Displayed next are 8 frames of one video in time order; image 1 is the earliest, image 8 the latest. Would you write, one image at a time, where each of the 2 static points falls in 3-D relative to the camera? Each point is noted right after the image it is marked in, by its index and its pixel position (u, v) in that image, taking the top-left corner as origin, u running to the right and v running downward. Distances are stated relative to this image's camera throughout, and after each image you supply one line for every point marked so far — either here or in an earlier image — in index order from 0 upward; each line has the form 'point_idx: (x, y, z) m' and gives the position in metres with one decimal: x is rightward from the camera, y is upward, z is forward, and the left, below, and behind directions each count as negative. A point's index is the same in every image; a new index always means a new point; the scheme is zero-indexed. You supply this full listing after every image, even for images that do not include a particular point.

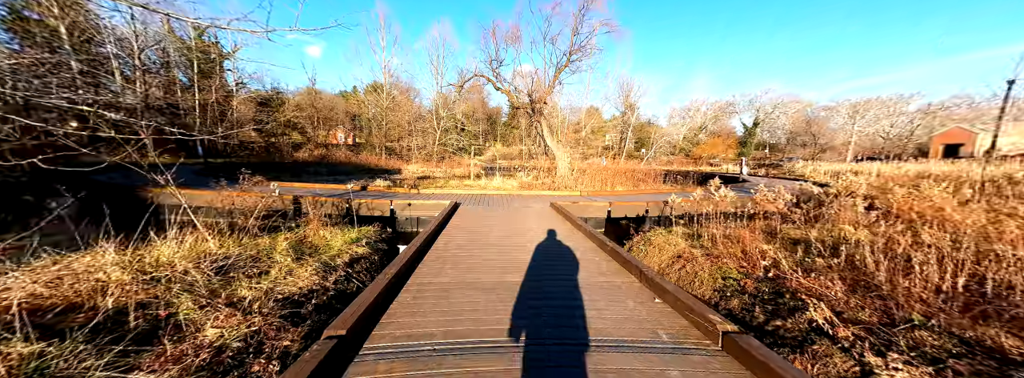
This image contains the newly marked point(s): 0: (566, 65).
0: (+2.5, +5.9, +12.7) m
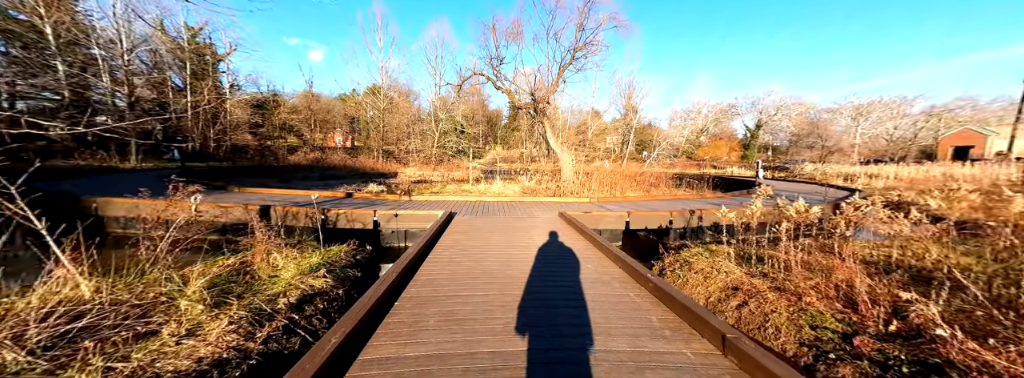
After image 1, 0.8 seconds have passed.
0: (+2.6, +5.7, +12.0) m
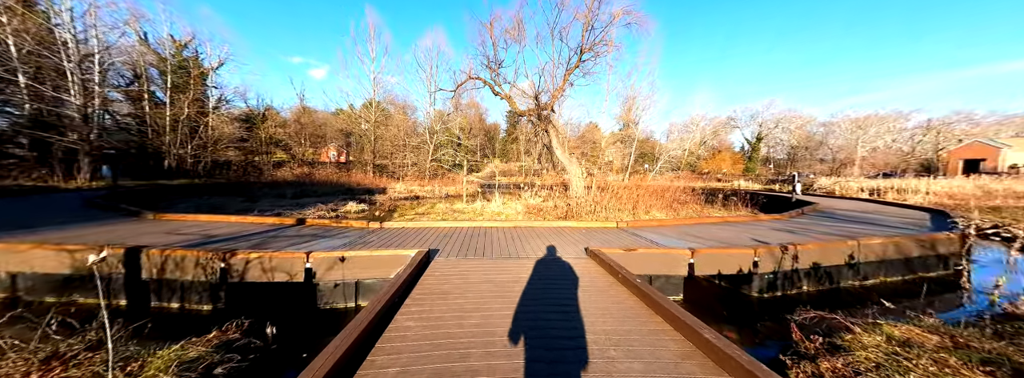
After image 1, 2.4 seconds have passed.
0: (+2.6, +5.0, +10.6) m
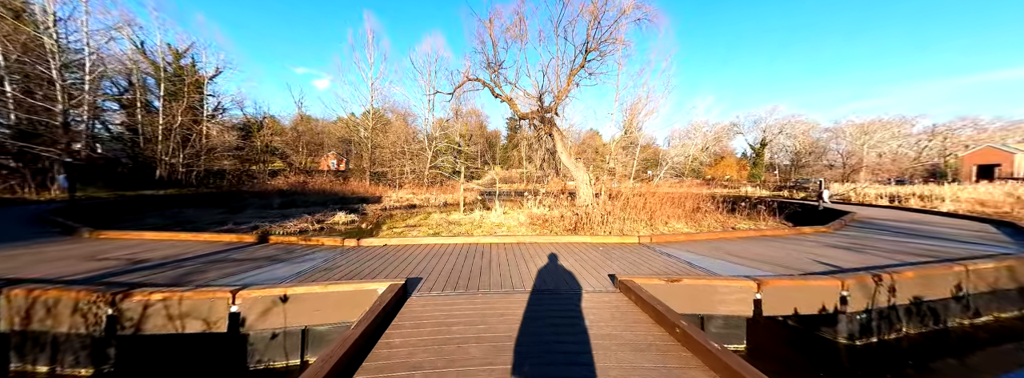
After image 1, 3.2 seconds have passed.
0: (+2.6, +4.7, +9.9) m
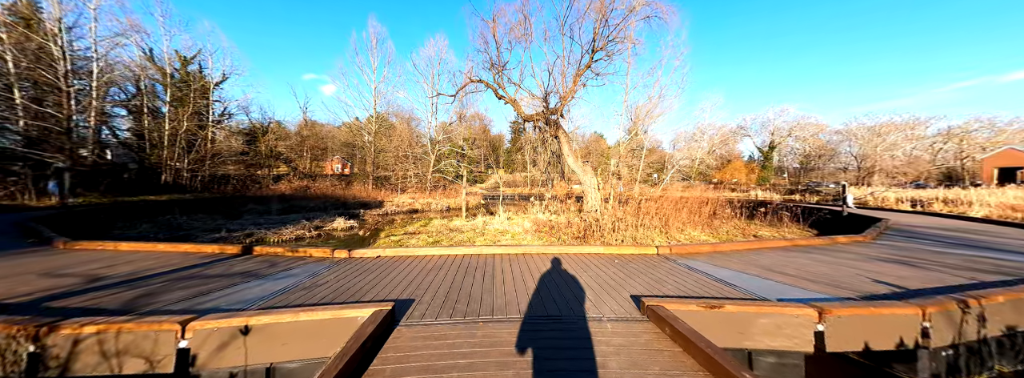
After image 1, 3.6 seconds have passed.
0: (+2.8, +4.5, +9.5) m
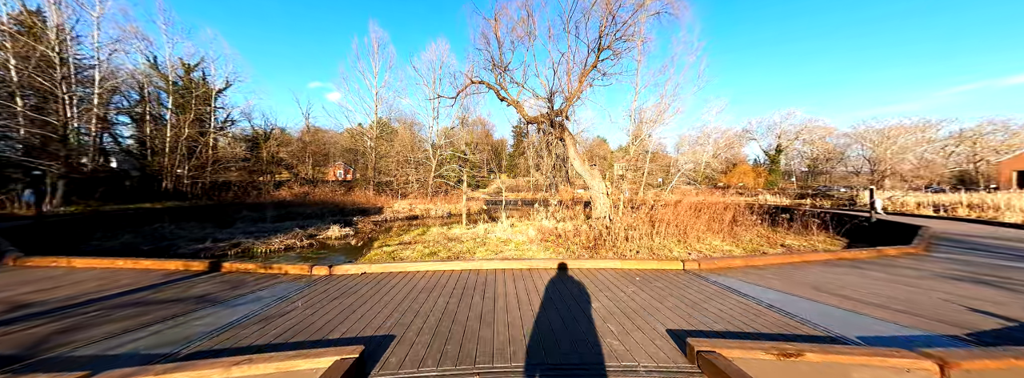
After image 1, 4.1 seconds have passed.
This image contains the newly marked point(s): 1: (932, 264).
0: (+2.8, +4.3, +9.0) m
1: (+6.6, -1.2, +4.1) m
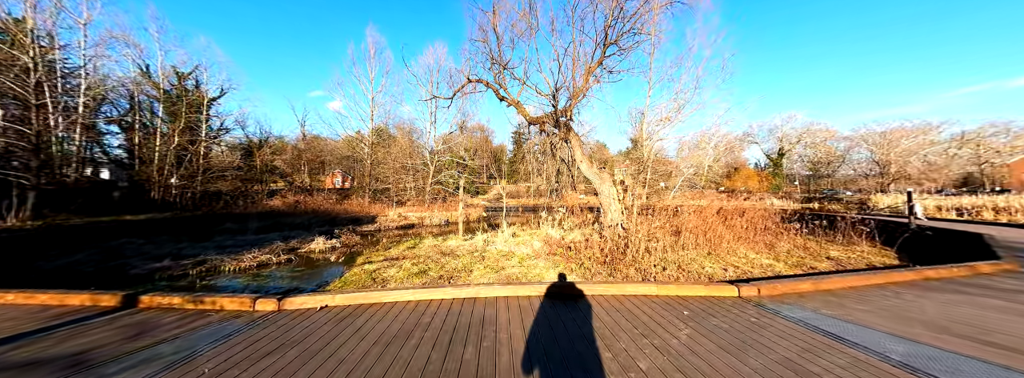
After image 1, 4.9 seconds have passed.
0: (+2.9, +4.1, +8.3) m
1: (+6.7, -1.2, +3.3) m
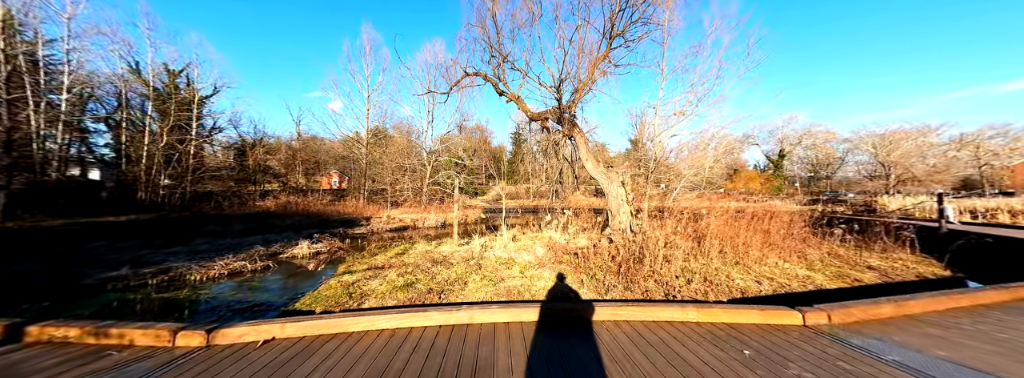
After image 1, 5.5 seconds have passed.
0: (+2.9, +4.1, +7.7) m
1: (+6.7, -1.2, +2.7) m
